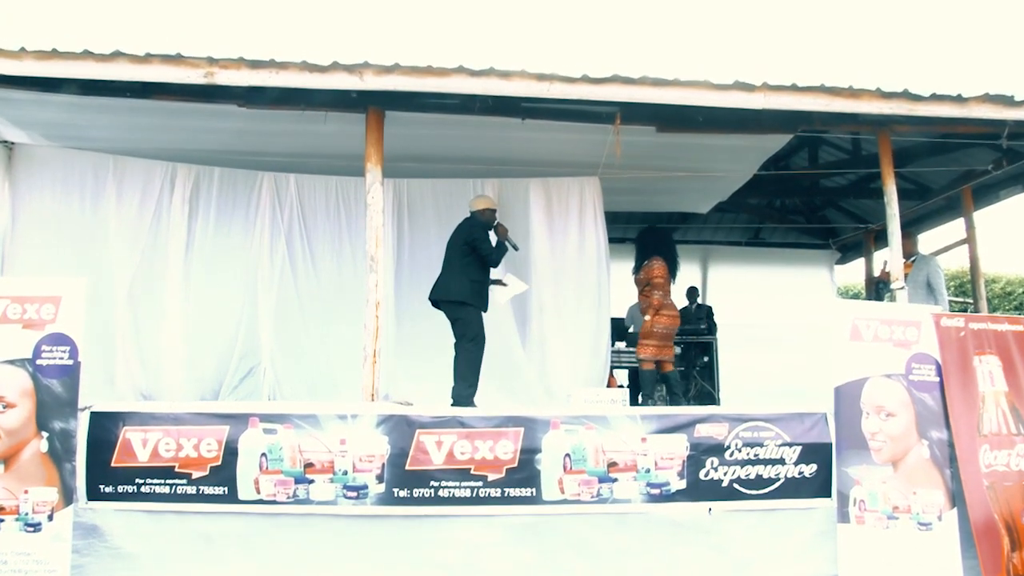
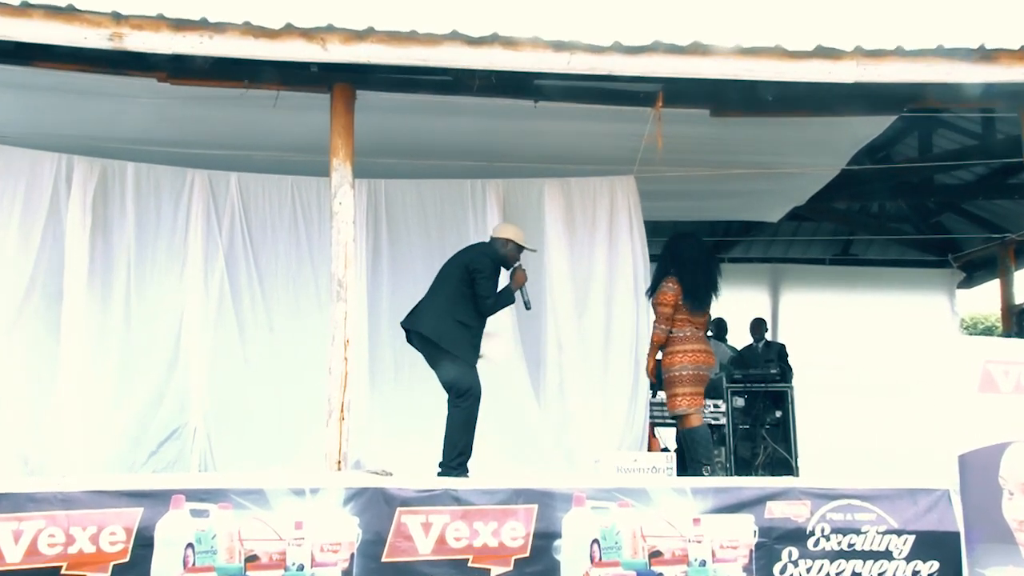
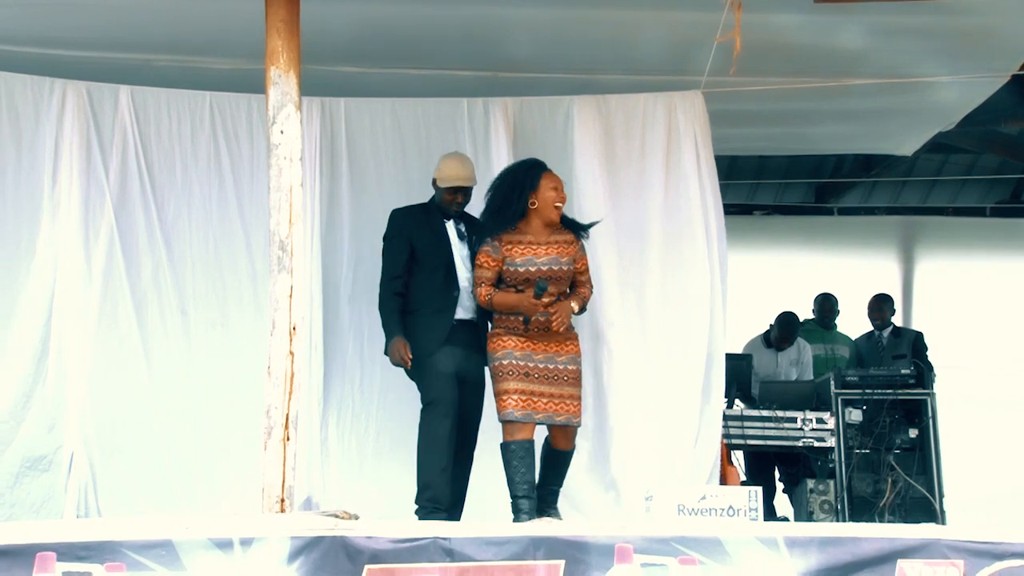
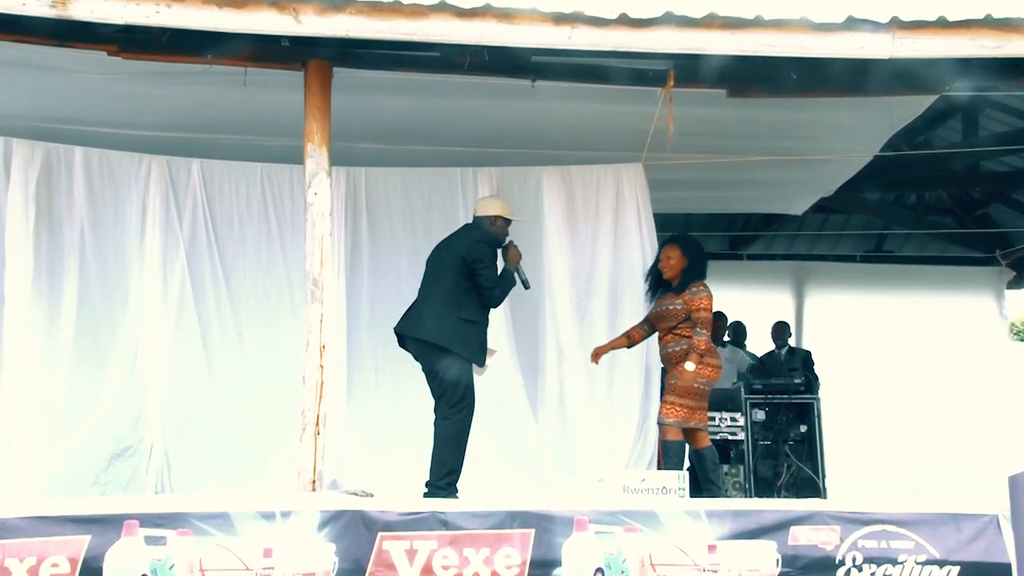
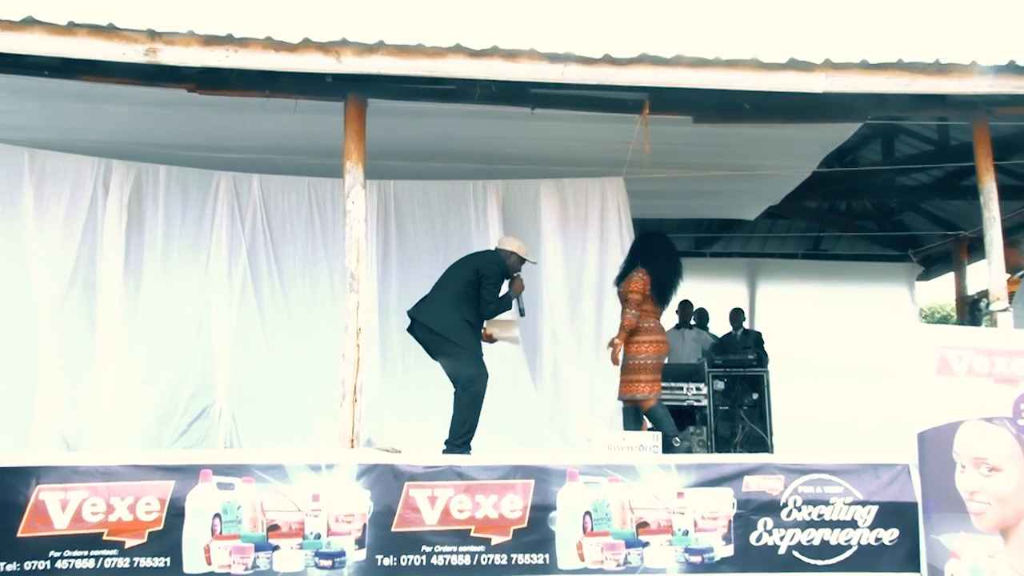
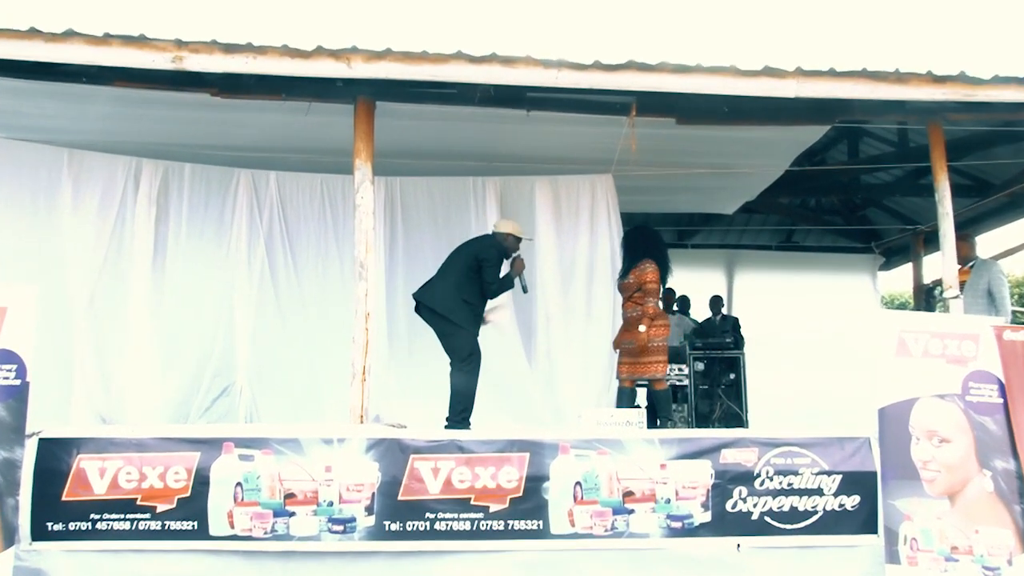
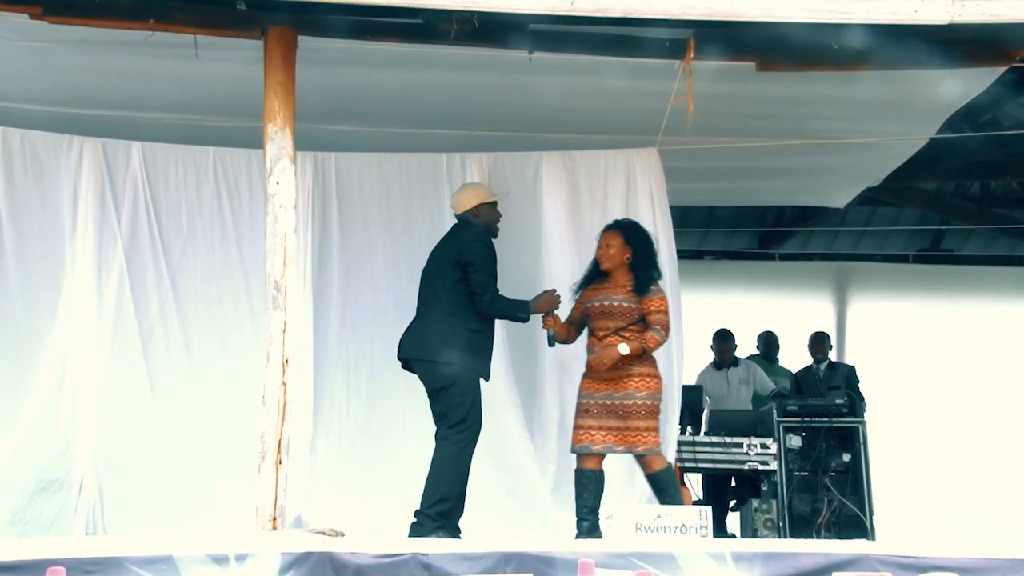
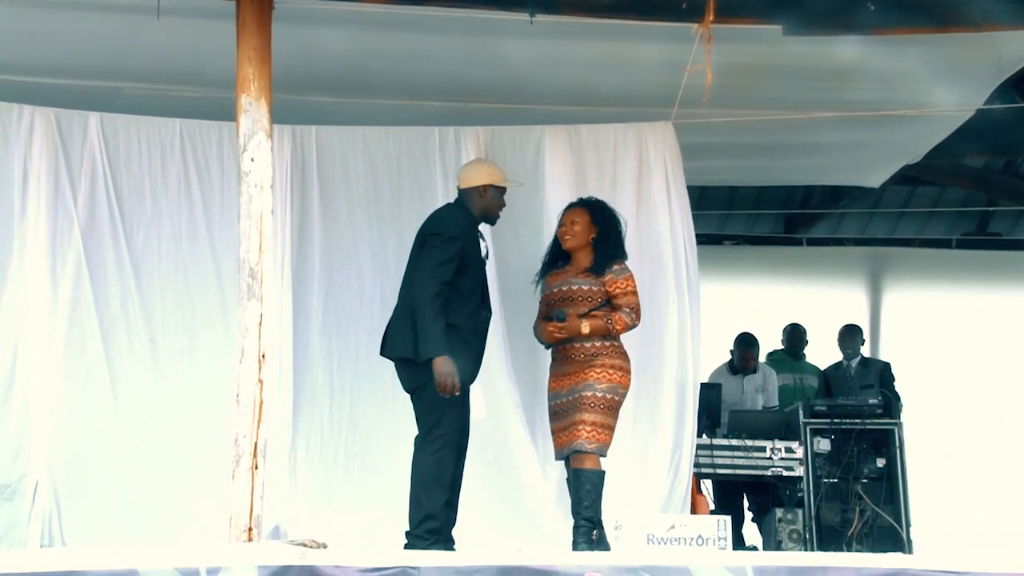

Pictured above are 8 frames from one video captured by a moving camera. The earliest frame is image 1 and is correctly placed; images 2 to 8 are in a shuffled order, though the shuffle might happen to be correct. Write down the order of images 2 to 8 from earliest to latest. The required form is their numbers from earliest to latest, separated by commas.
6, 5, 2, 4, 7, 8, 3
